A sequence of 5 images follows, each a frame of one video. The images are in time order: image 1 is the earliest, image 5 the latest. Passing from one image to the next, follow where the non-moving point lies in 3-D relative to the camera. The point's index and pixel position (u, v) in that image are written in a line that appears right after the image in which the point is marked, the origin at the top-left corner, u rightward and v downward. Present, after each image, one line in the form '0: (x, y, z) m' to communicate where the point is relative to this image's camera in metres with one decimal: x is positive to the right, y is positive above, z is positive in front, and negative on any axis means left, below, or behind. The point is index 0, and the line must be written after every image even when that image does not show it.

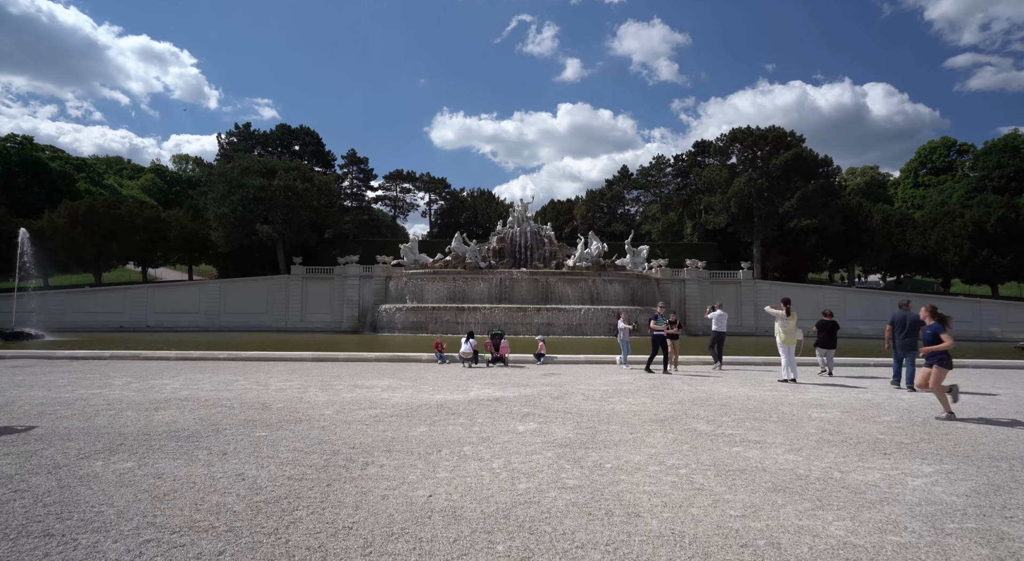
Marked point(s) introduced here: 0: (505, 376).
0: (-0.2, -1.9, +11.6) m
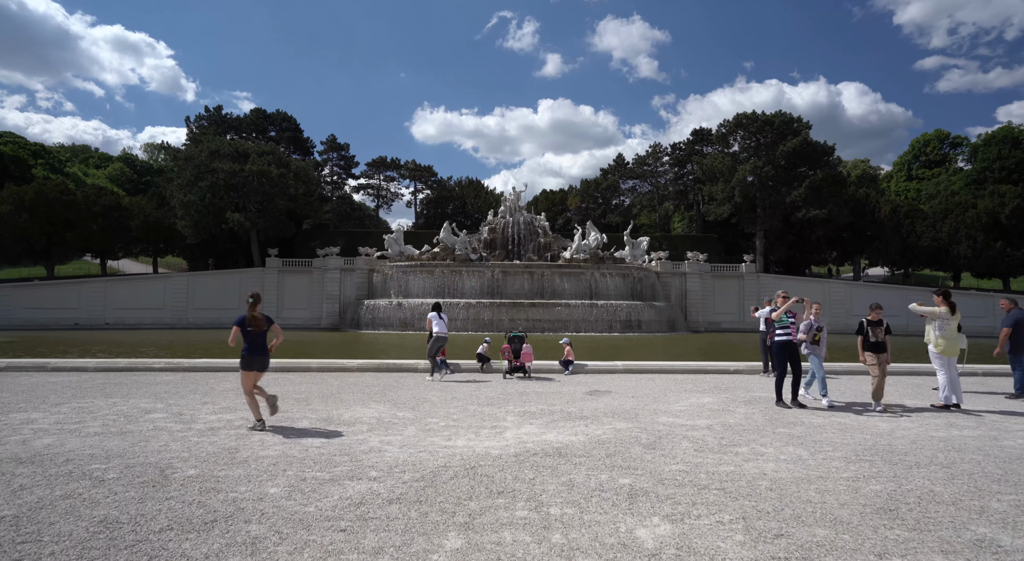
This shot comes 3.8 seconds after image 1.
0: (+0.3, -1.7, +8.4) m
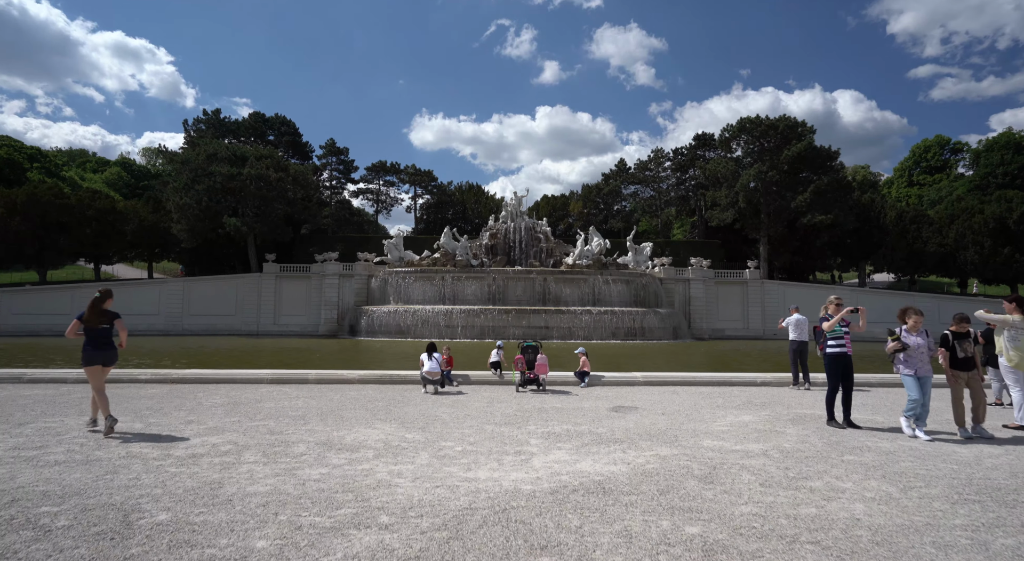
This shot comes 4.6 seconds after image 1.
0: (+0.6, -1.7, +7.6) m
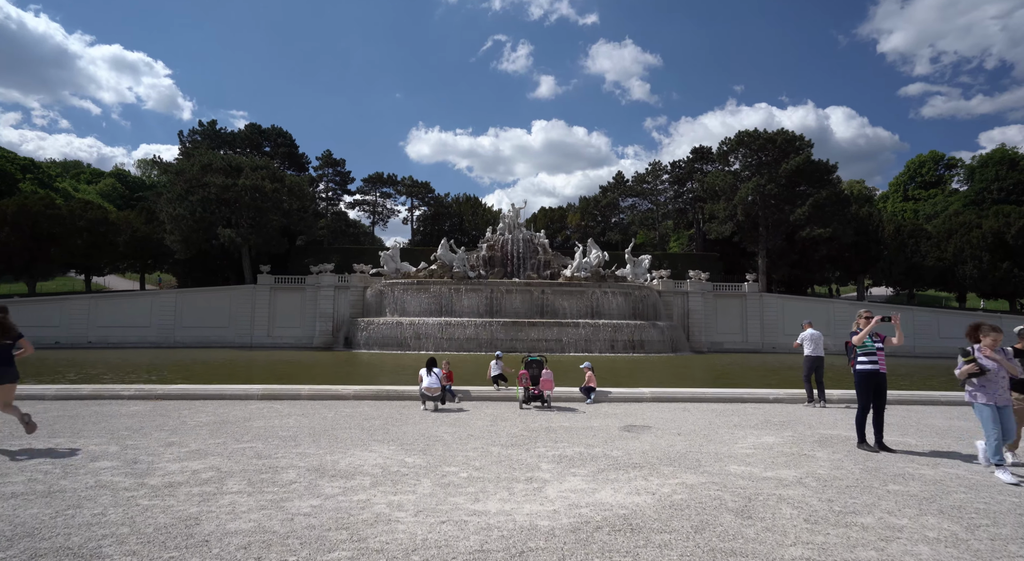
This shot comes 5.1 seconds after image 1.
0: (+0.6, -1.9, +7.1) m
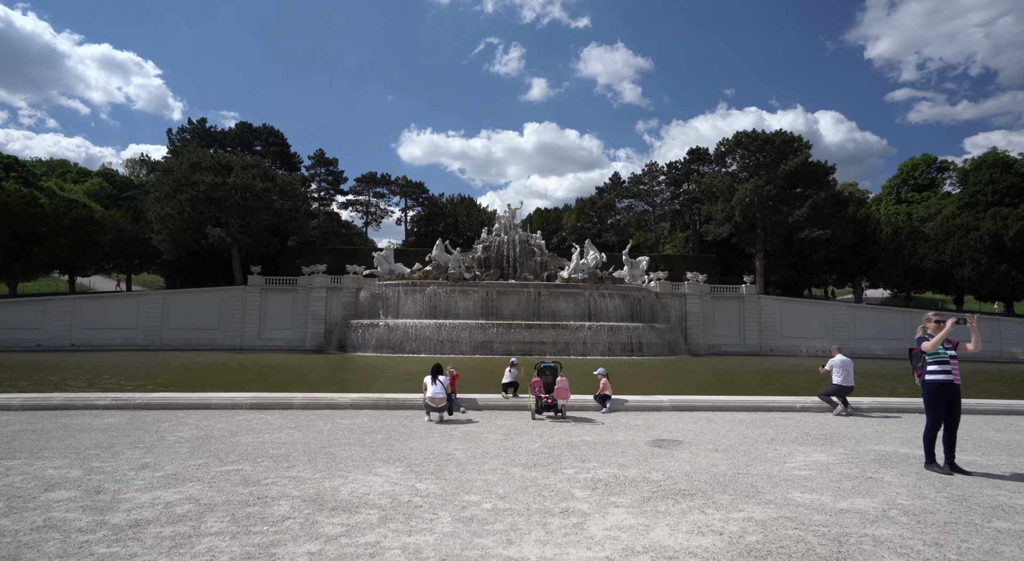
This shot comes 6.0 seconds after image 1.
0: (+0.8, -1.9, +6.4) m
